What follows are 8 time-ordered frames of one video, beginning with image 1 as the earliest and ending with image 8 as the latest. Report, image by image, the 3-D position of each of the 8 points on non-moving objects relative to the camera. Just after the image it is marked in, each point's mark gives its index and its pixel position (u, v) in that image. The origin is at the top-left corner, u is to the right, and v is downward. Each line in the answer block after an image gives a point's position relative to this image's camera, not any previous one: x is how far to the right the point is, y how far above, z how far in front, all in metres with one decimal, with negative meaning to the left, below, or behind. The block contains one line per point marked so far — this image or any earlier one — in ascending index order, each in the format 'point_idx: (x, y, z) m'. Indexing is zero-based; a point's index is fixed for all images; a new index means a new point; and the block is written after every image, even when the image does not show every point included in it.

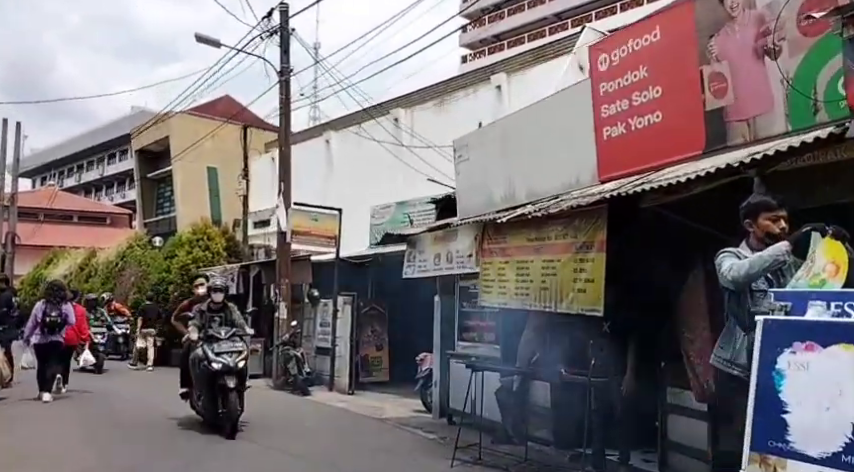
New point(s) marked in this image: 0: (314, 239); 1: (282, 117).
0: (-2.1, -0.1, +14.1) m
1: (-3.0, +2.5, +15.3) m
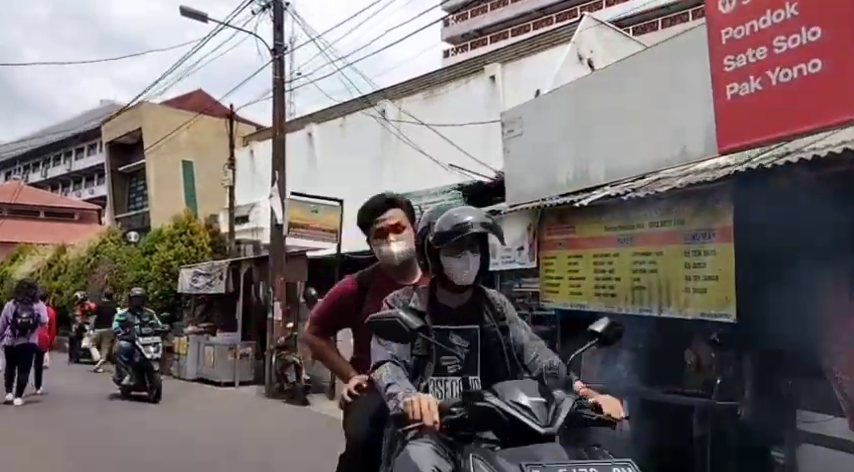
0: (-2.0, 0.0, +12.8) m
1: (-2.9, +2.6, +14.0) m
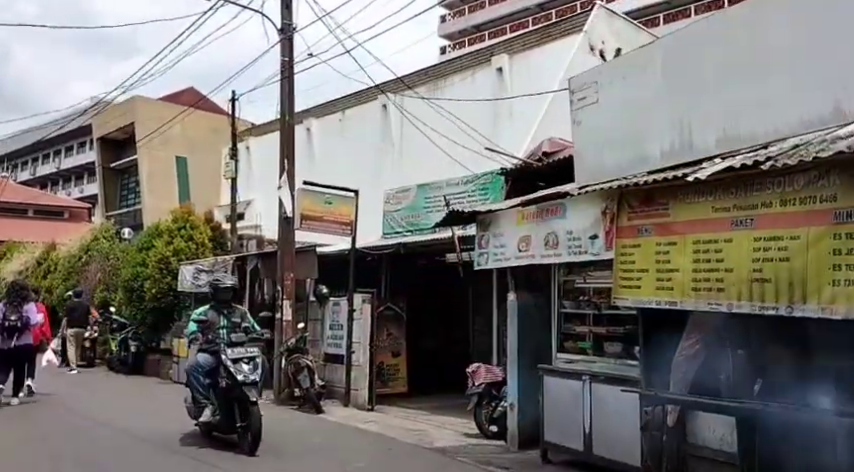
0: (-1.6, +0.2, +11.8) m
1: (-2.5, +2.7, +13.0) m
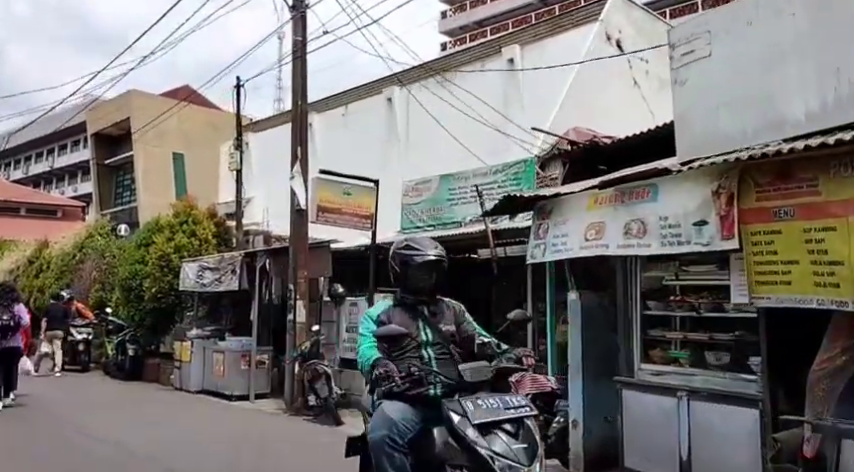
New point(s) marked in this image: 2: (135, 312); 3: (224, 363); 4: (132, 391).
0: (-1.2, +0.2, +10.8) m
1: (-2.1, +2.8, +12.0) m
2: (-5.8, -1.5, +14.7) m
3: (-3.3, -2.1, +12.0) m
4: (-5.3, -2.8, +13.1) m
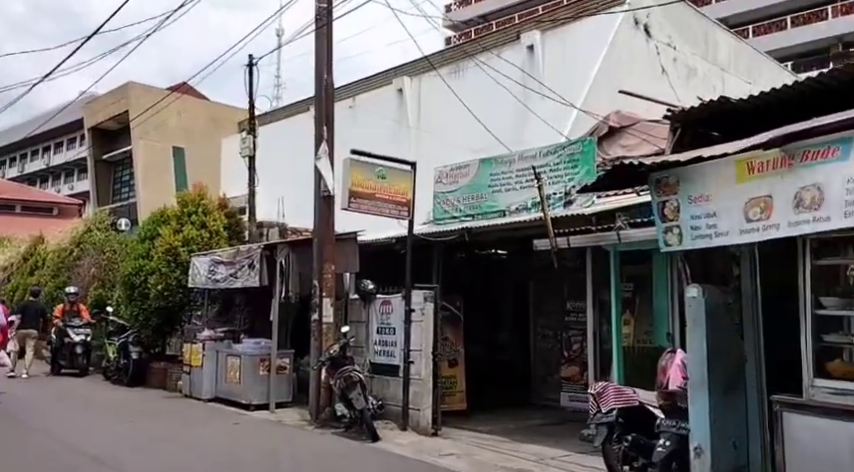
0: (-0.6, +0.4, +9.5) m
1: (-1.6, +3.0, +10.7) m
2: (-5.3, -1.4, +13.4) m
3: (-2.7, -1.9, +10.7) m
4: (-4.7, -2.6, +11.8) m
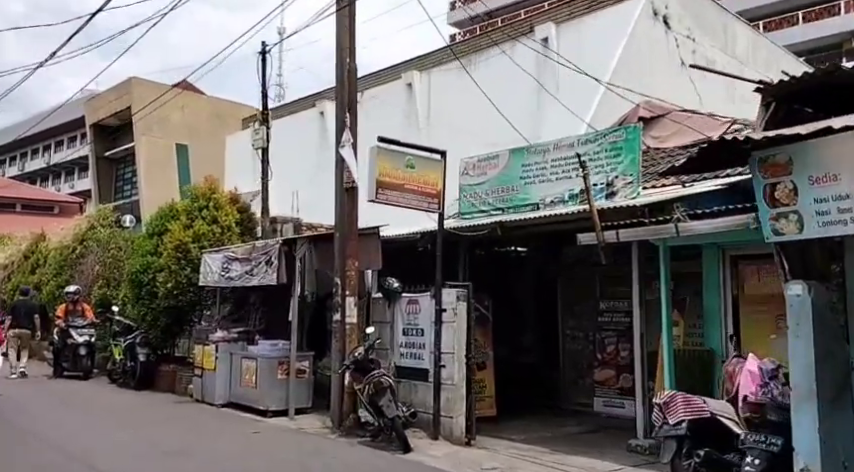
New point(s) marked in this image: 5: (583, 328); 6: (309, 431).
0: (-0.2, +0.5, +8.9) m
1: (-1.2, +3.1, +10.0) m
2: (-4.9, -1.3, +12.7) m
3: (-2.3, -1.9, +10.0) m
4: (-4.3, -2.6, +11.1) m
5: (+2.6, -1.5, +11.9) m
6: (-1.5, -2.4, +9.2) m
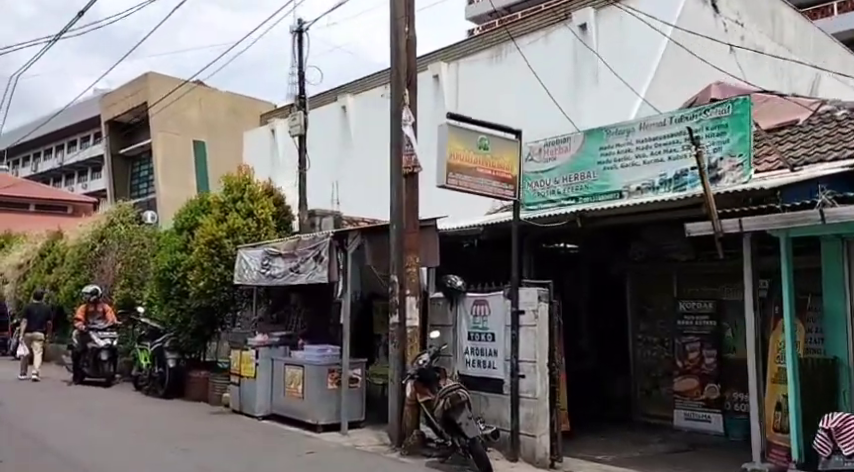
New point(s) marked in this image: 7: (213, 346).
0: (+0.6, +0.6, +7.7) m
1: (-0.3, +3.1, +8.9) m
2: (-4.0, -1.2, +11.7) m
3: (-1.5, -1.8, +8.9) m
4: (-3.4, -2.5, +10.1) m
5: (+3.4, -1.4, +10.8) m
6: (-0.7, -2.4, +8.1) m
7: (-3.5, -1.7, +11.7) m
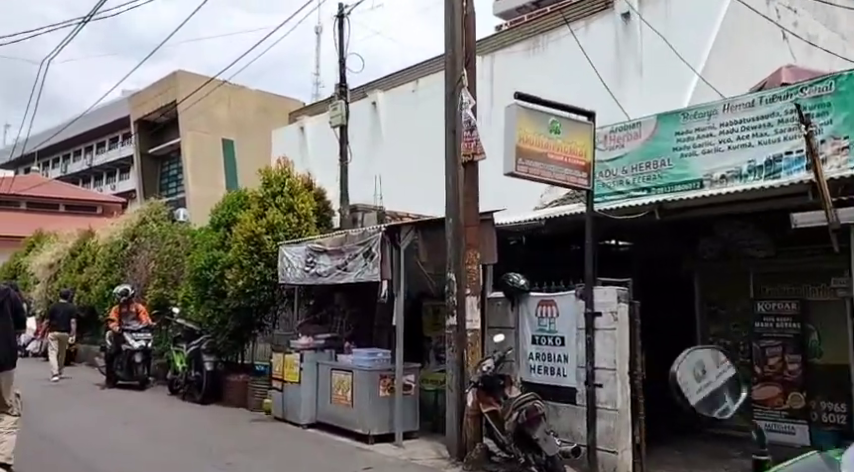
0: (+1.2, +0.6, +7.0) m
1: (+0.3, +3.2, +8.2) m
2: (-3.2, -1.2, +11.1) m
3: (-0.8, -1.7, +8.3) m
4: (-2.7, -2.4, +9.4) m
5: (+4.2, -1.3, +9.9) m
6: (0.0, -2.3, +7.4) m
7: (-2.7, -1.7, +11.1) m
